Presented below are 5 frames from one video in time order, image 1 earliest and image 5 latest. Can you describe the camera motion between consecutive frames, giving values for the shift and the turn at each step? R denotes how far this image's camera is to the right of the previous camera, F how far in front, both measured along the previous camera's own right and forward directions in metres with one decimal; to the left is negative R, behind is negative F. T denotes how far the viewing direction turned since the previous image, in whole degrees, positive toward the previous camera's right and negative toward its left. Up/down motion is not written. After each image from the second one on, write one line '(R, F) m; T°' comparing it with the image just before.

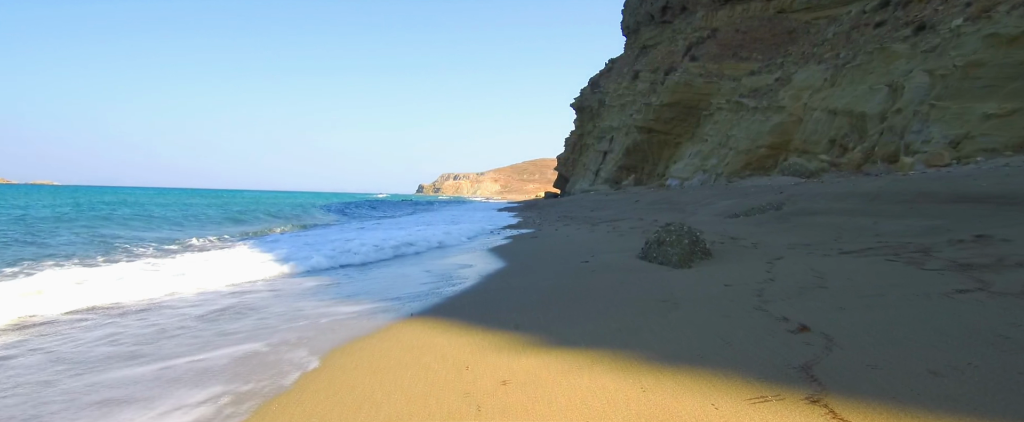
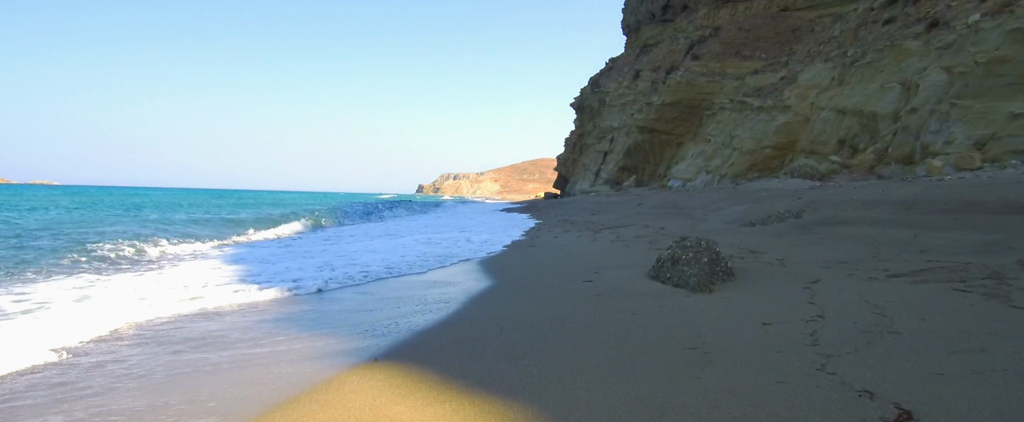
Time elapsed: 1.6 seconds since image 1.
(+0.1, +0.7) m; 0°
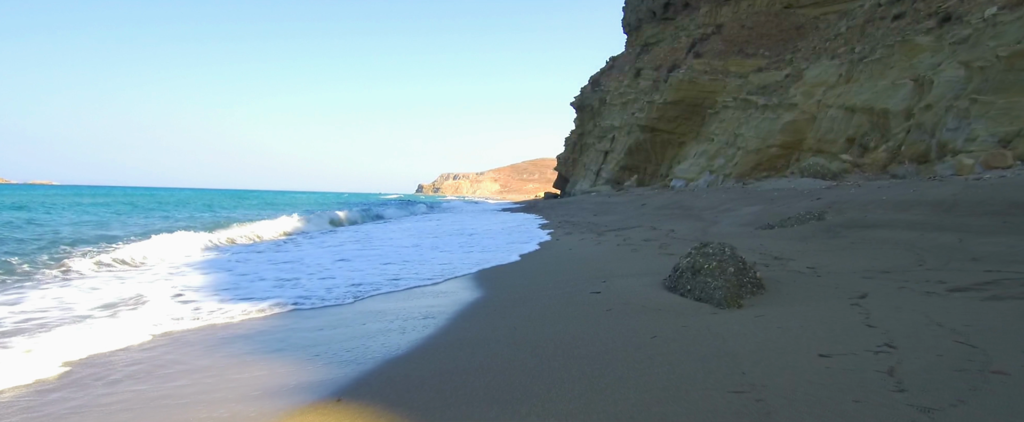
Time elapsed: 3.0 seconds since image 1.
(0.0, +0.6) m; 0°
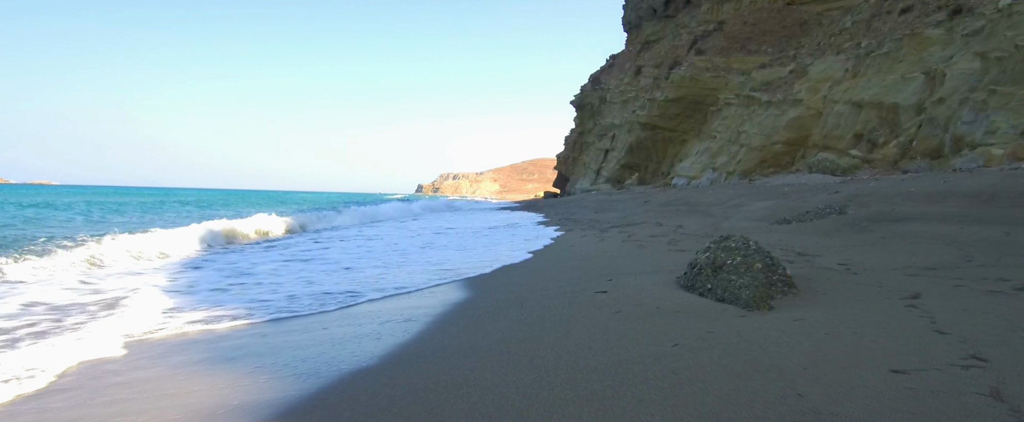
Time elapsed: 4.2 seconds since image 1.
(0.0, +0.5) m; 0°
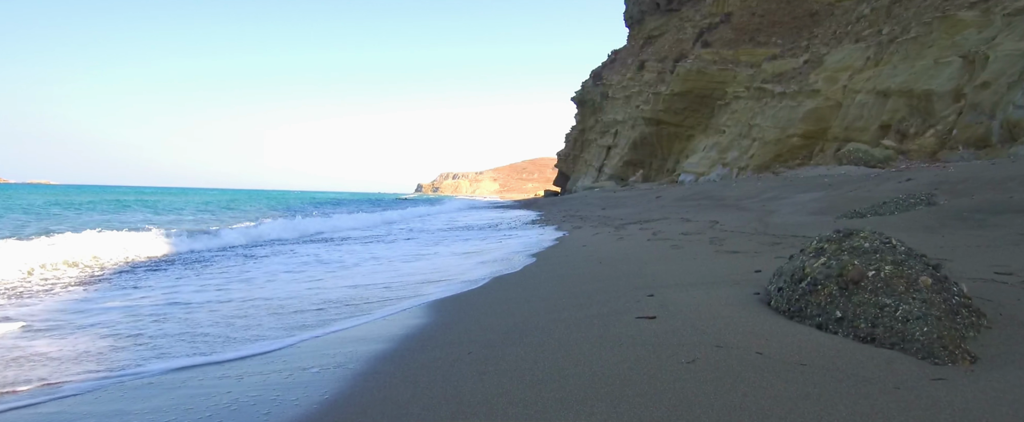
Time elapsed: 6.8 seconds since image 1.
(0.0, +1.3) m; 0°
